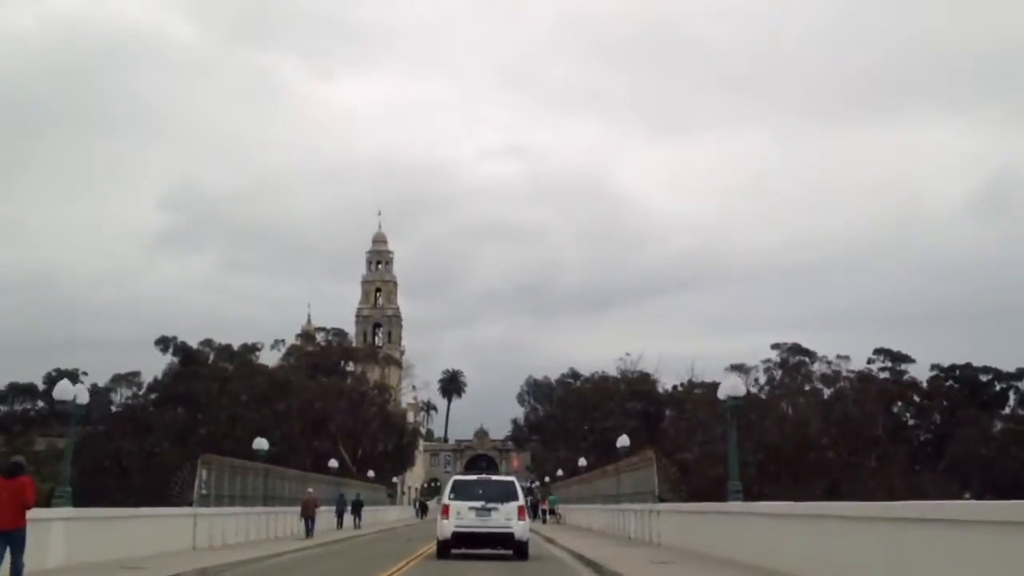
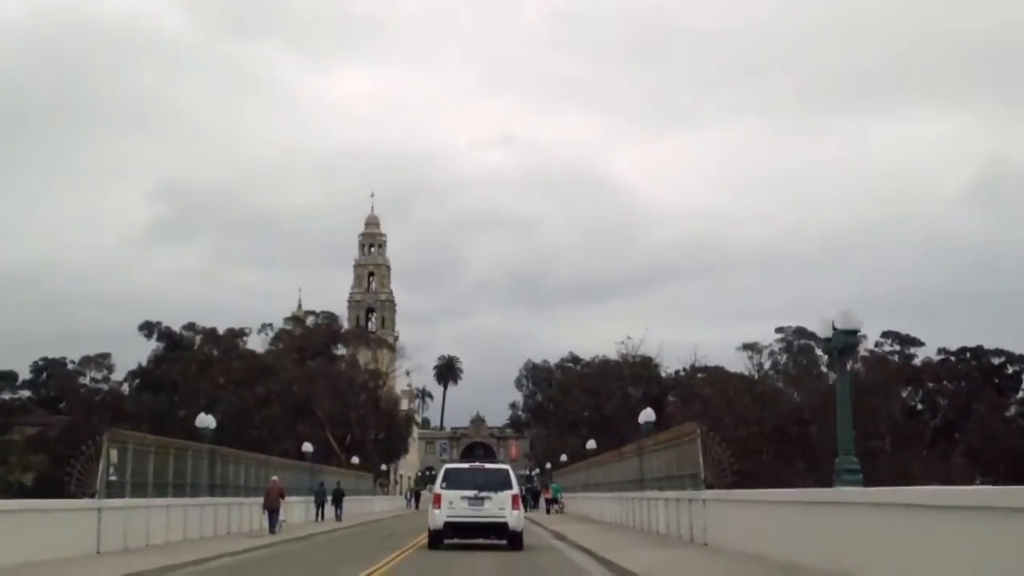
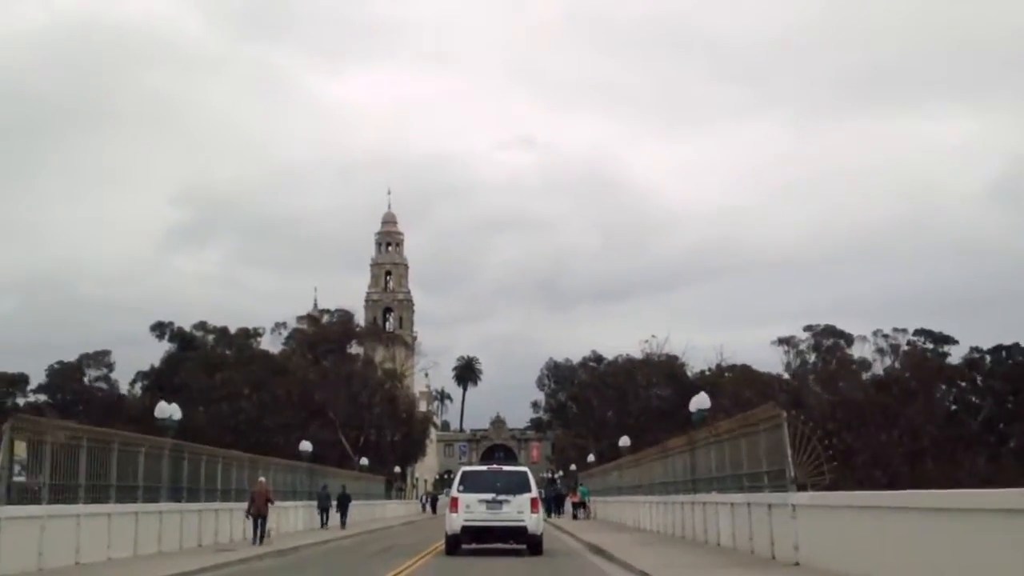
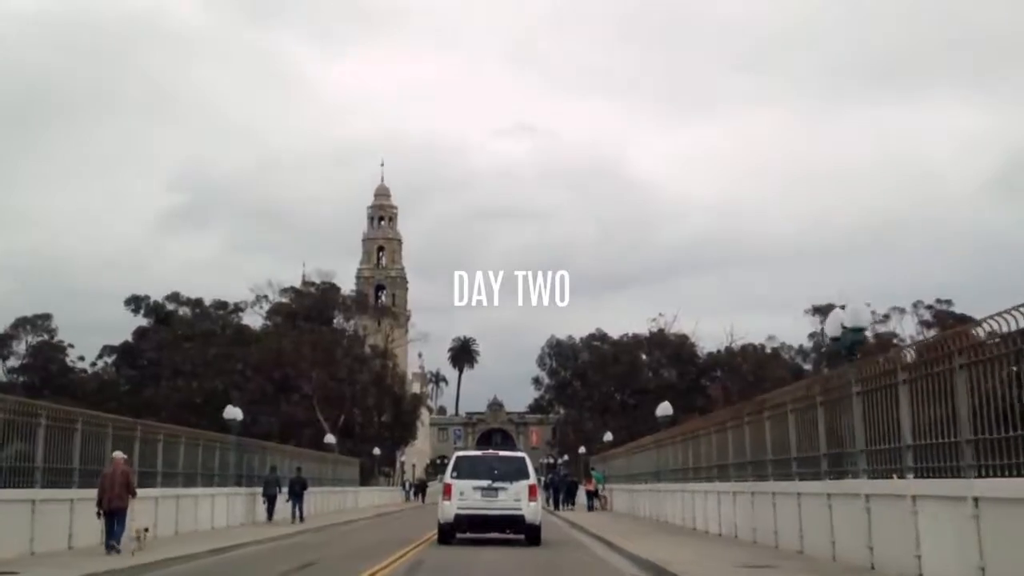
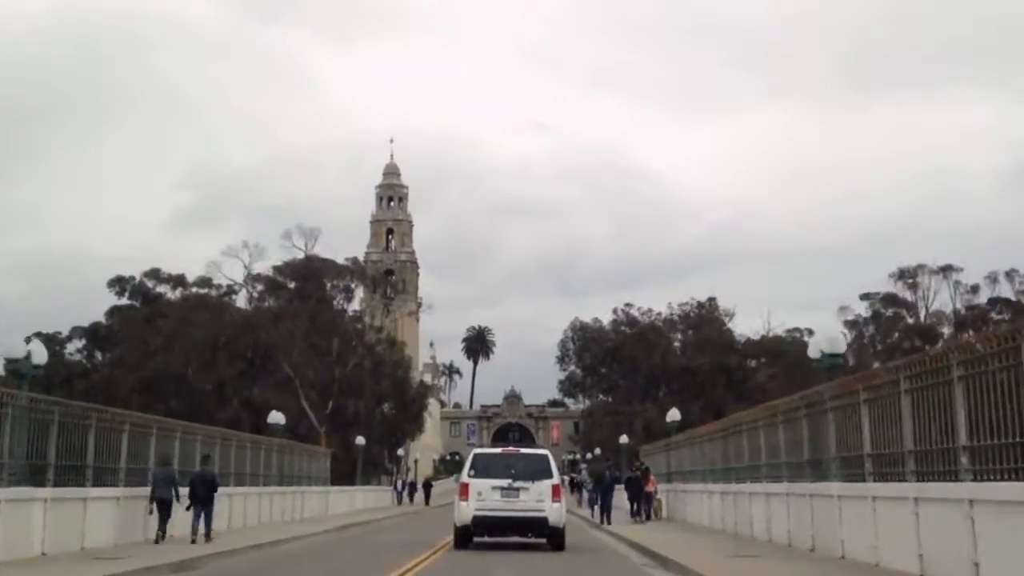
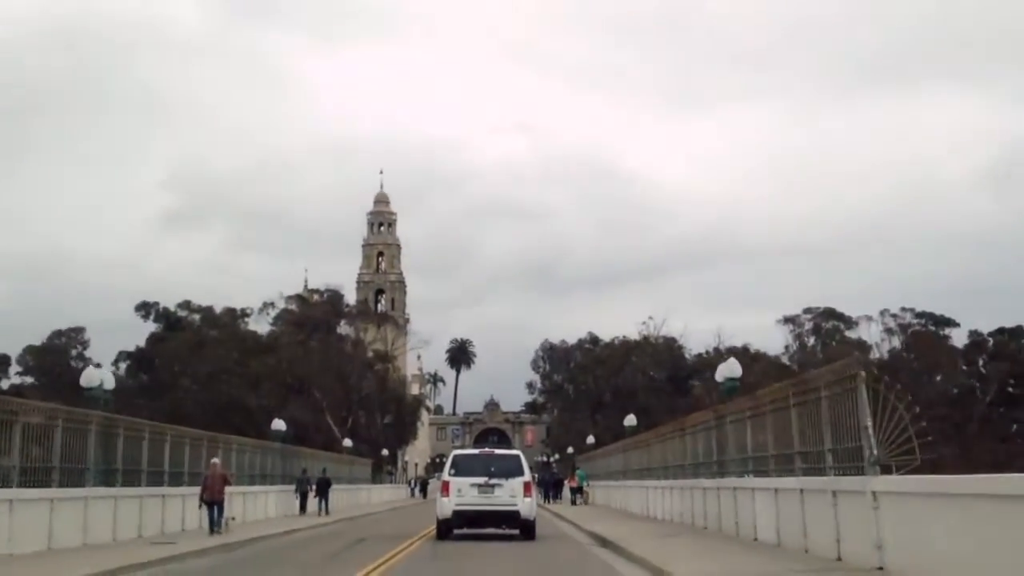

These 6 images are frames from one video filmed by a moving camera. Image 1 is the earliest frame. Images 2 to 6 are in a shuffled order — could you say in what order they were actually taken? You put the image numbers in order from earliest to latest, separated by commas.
2, 3, 6, 4, 5
